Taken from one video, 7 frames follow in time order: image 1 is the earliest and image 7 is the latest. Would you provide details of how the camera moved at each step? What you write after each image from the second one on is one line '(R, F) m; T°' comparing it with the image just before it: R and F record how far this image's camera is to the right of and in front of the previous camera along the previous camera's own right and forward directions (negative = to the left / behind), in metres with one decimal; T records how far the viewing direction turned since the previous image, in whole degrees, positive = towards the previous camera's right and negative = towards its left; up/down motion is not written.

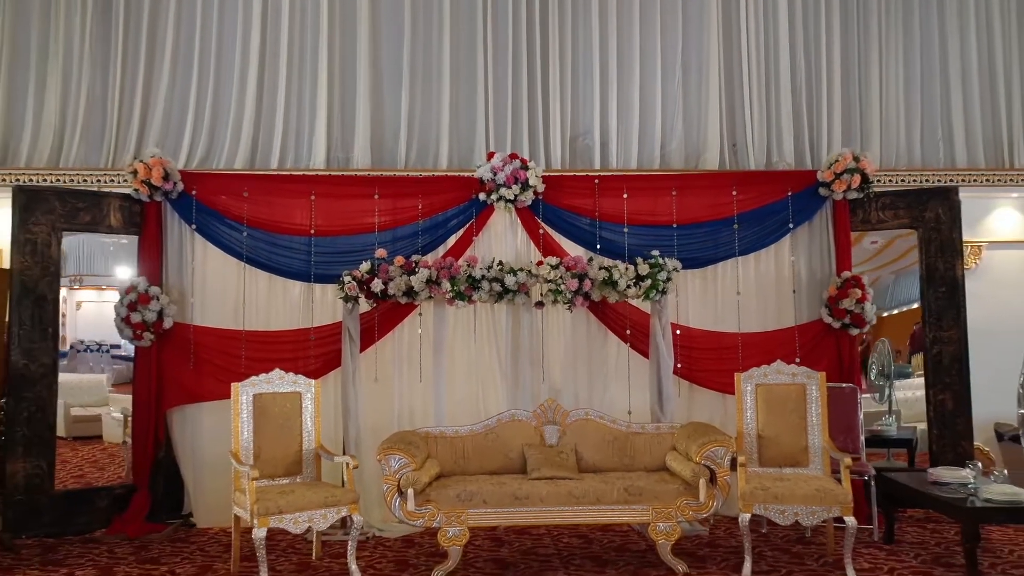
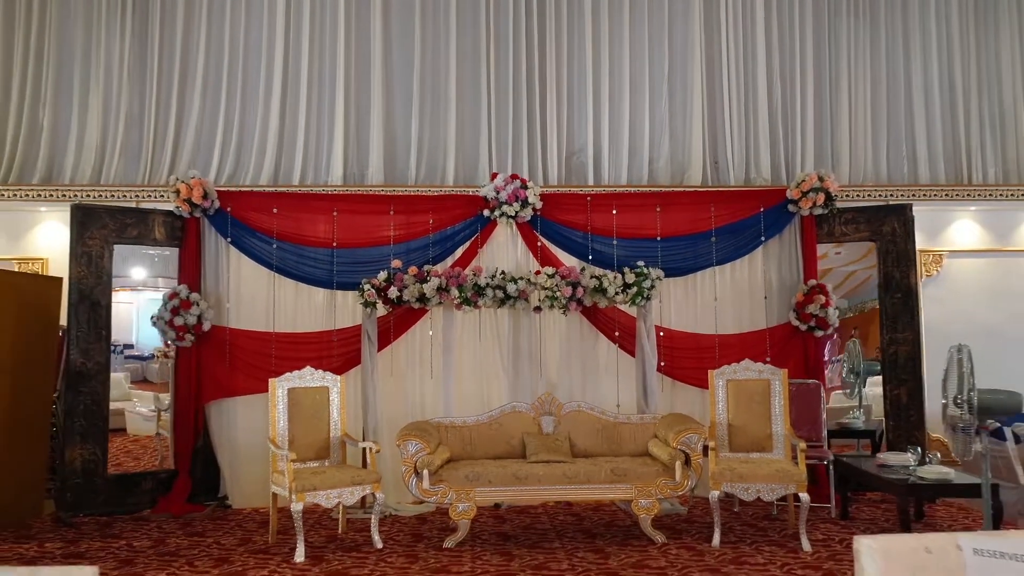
(0.0, -0.6) m; 0°
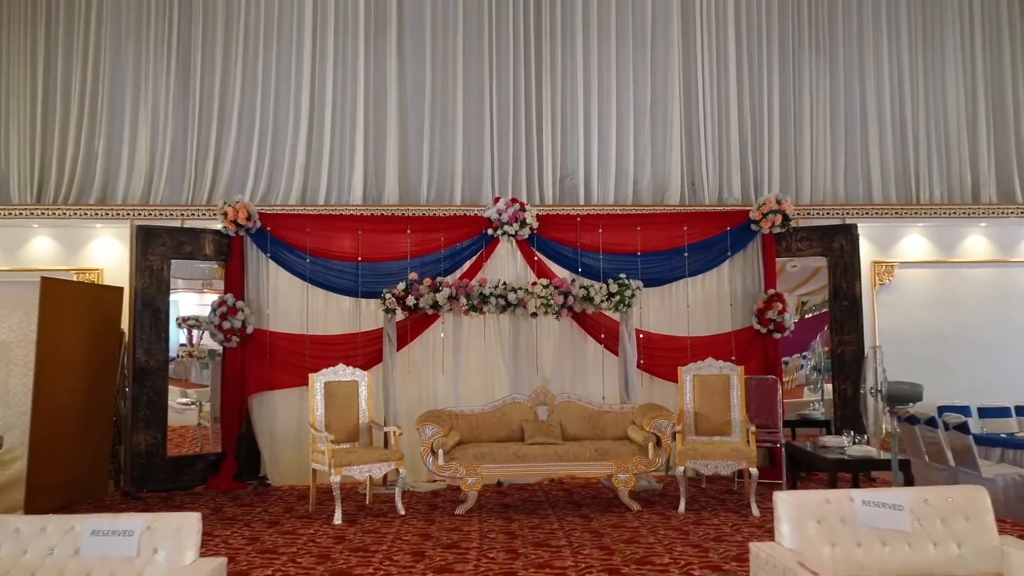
(0.0, -0.9) m; 0°
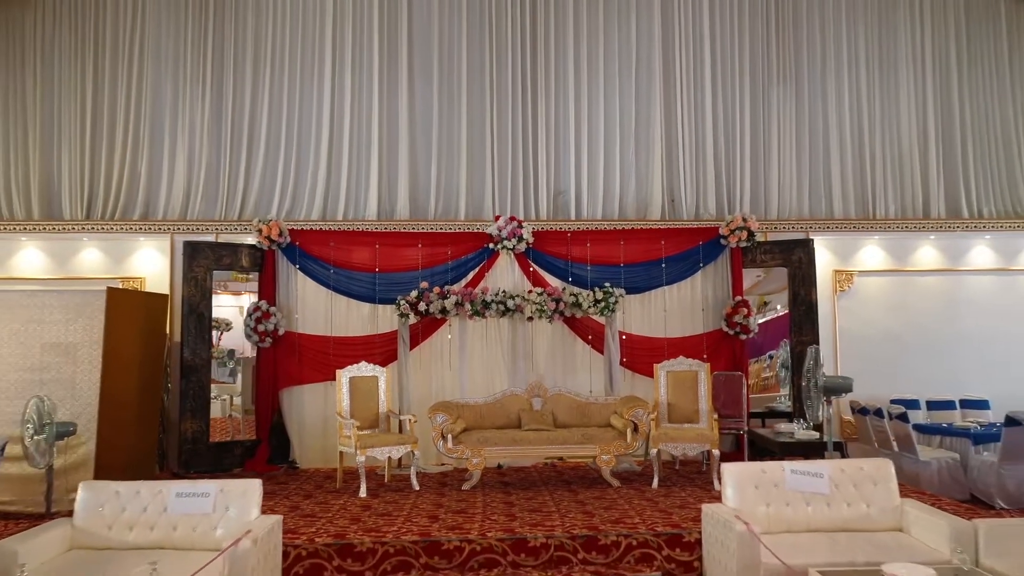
(0.0, -0.9) m; 0°
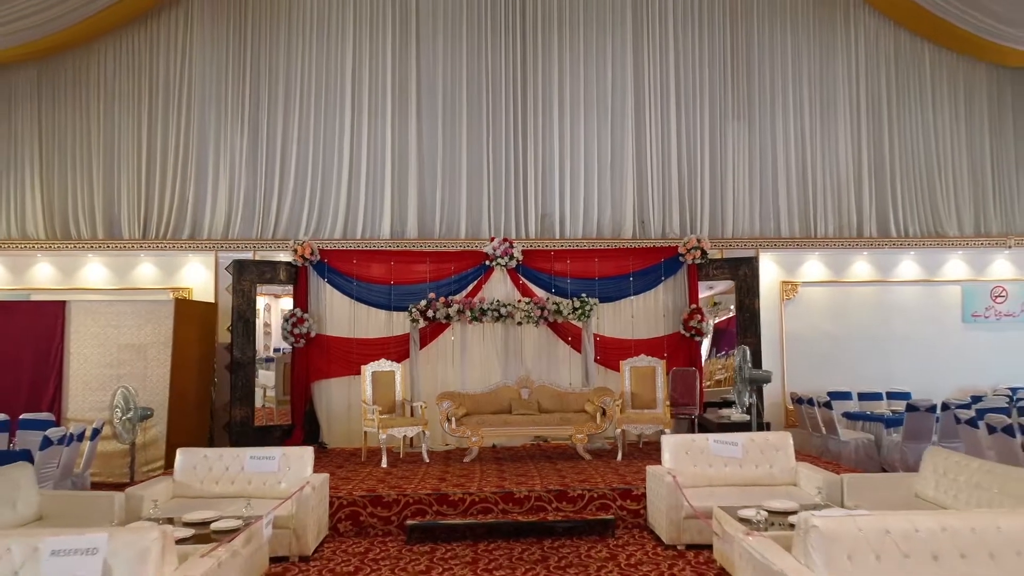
(+0.1, -1.5) m; 0°
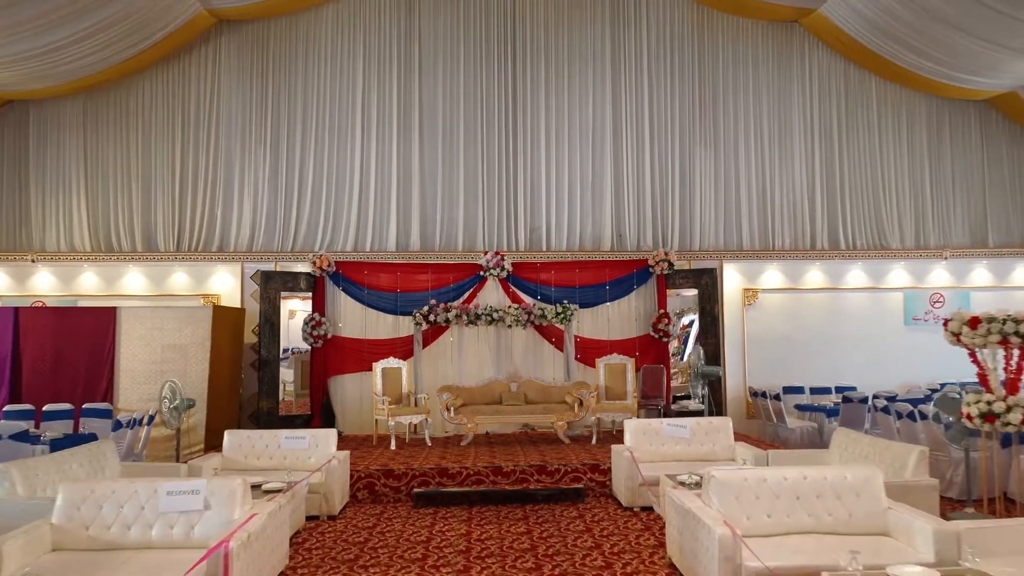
(+0.1, -1.3) m; 0°
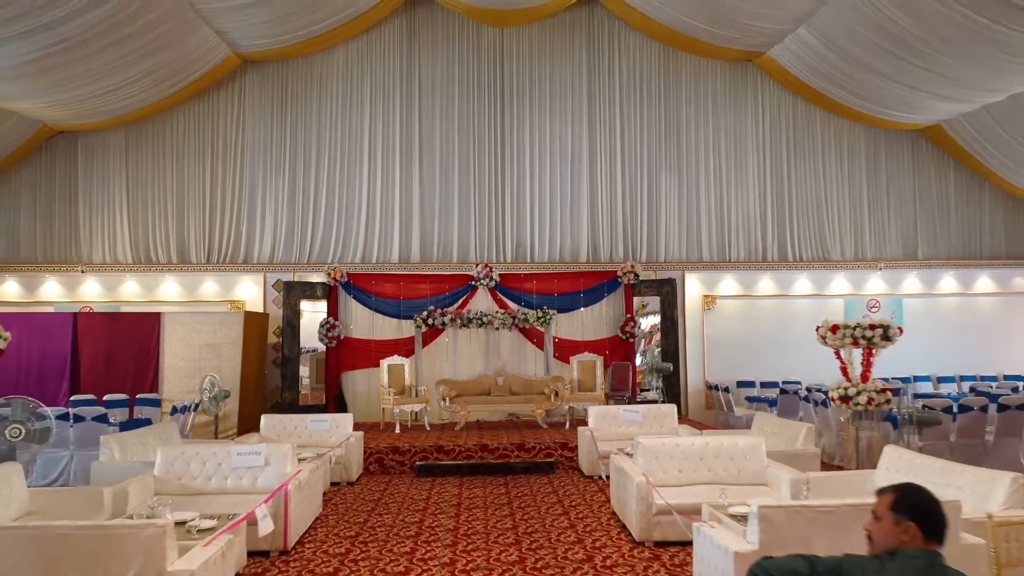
(+0.2, -1.6) m; 0°
